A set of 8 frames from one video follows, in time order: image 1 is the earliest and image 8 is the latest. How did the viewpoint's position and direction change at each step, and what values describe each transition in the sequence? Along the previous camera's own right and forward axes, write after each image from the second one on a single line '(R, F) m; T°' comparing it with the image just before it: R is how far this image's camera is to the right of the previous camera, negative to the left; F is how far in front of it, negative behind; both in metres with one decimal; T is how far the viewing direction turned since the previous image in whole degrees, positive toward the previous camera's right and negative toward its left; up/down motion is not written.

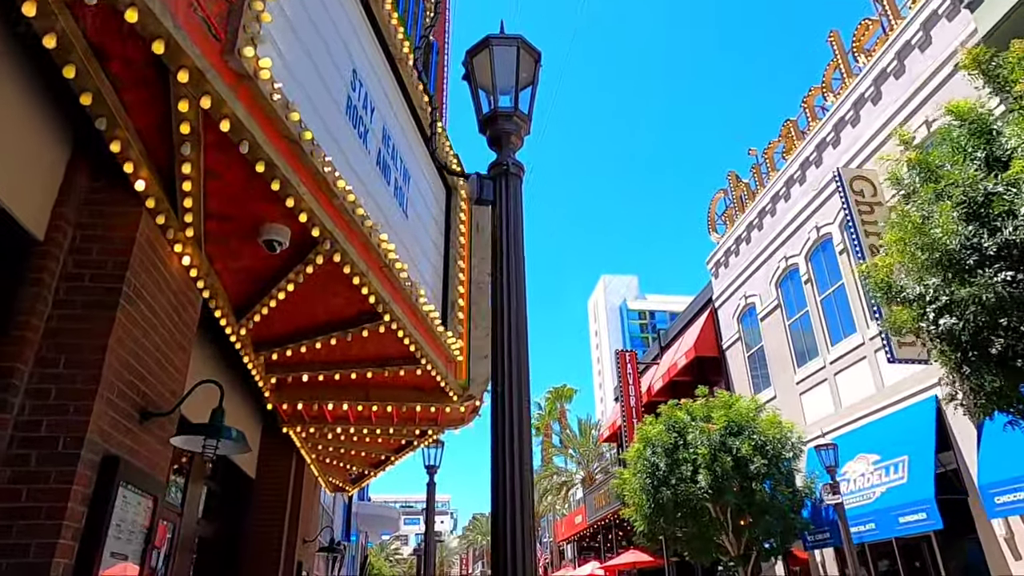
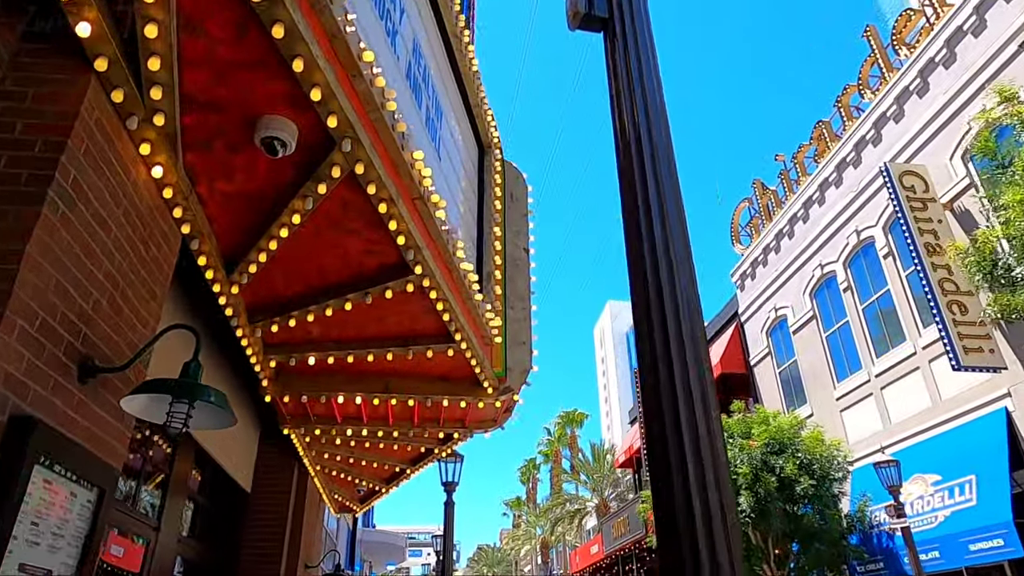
(-0.3, +1.0) m; 0°
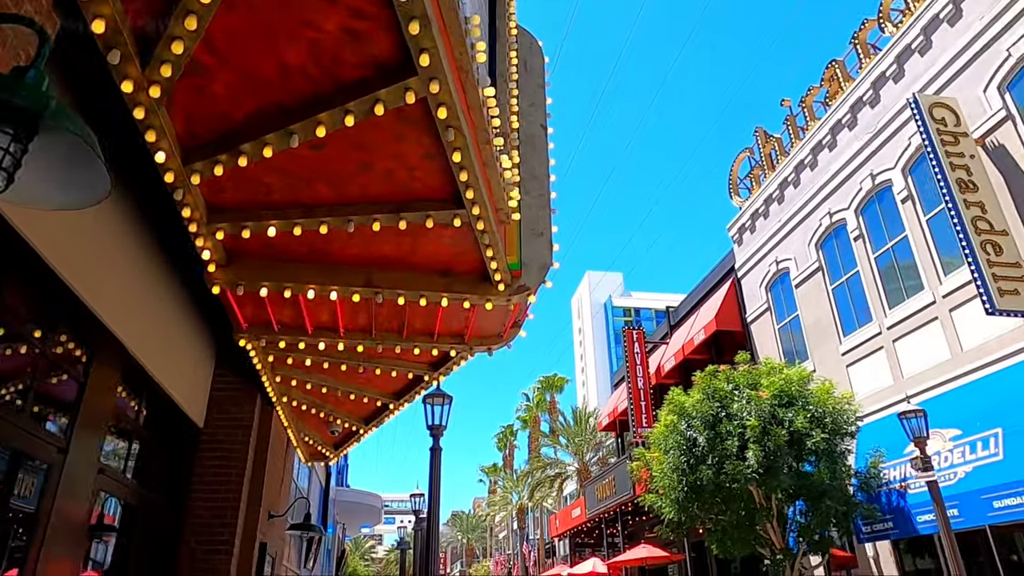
(-0.3, +1.1) m; +2°
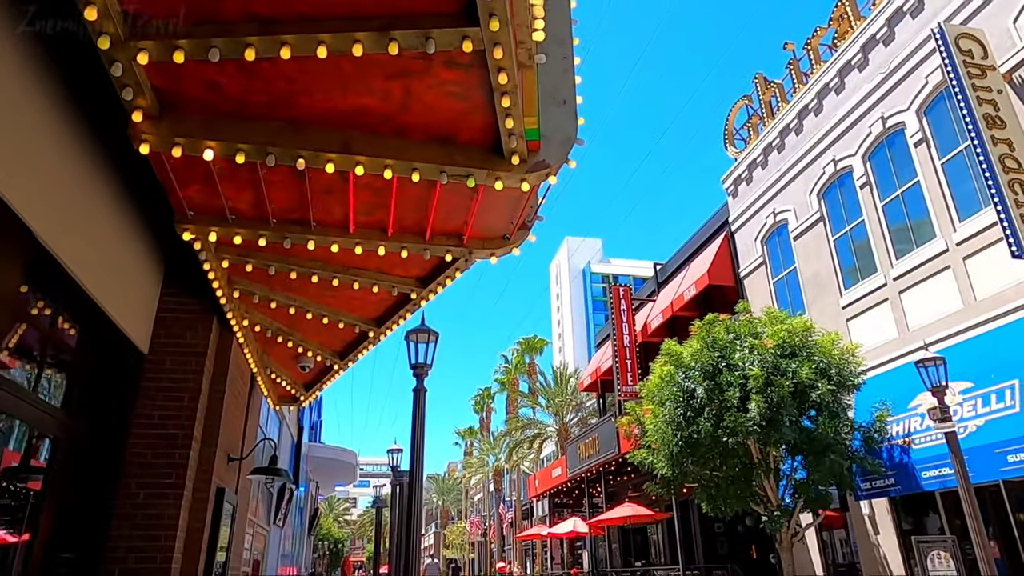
(-0.2, +0.9) m; +2°
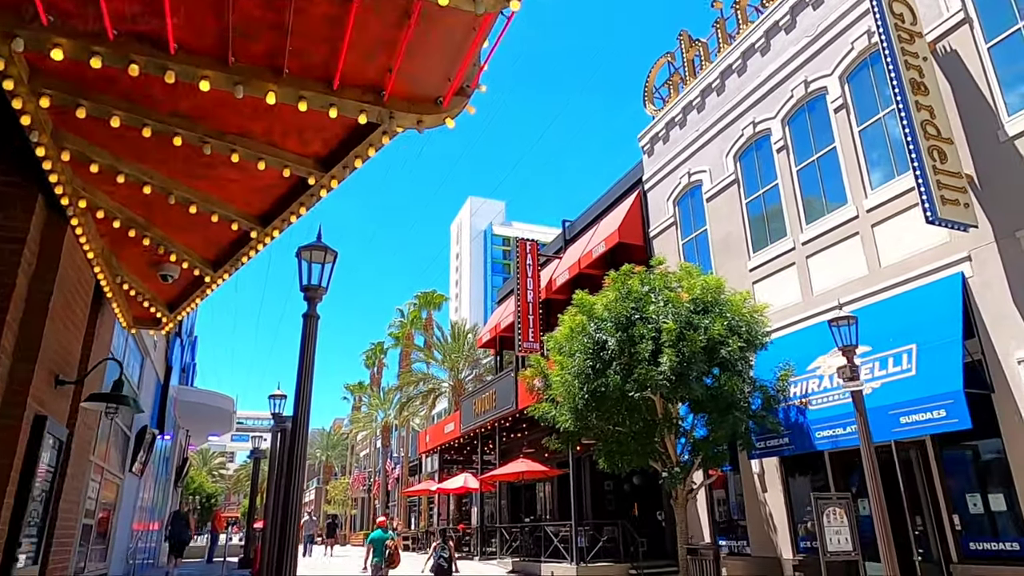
(-0.1, +0.9) m; +9°
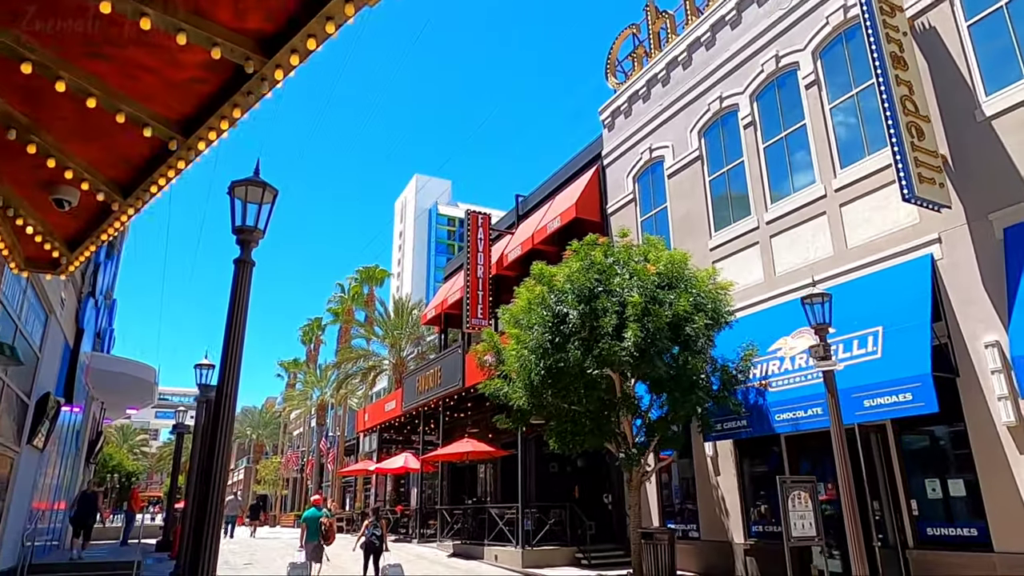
(-0.2, +0.7) m; +5°
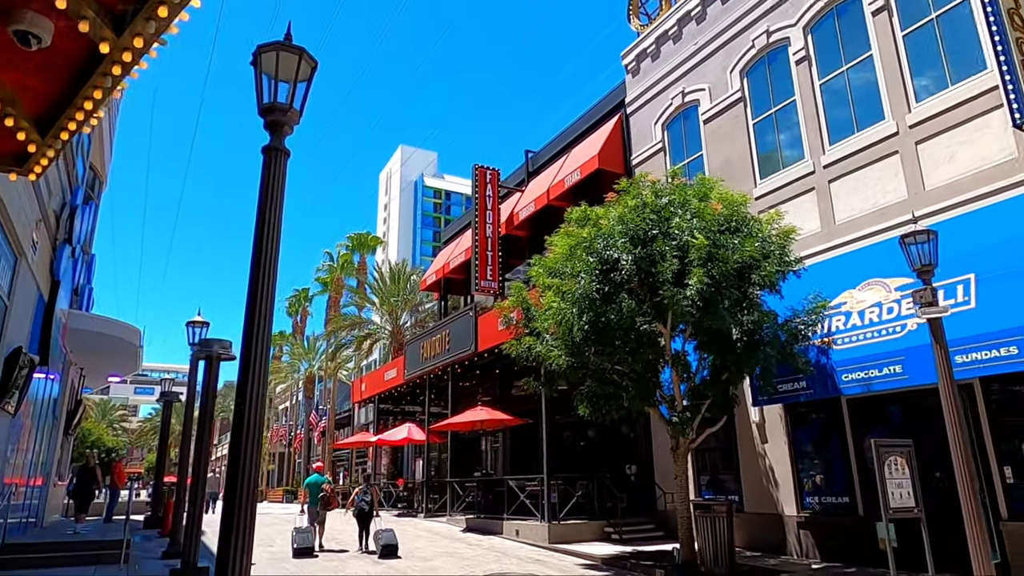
(-0.8, +1.2) m; +2°
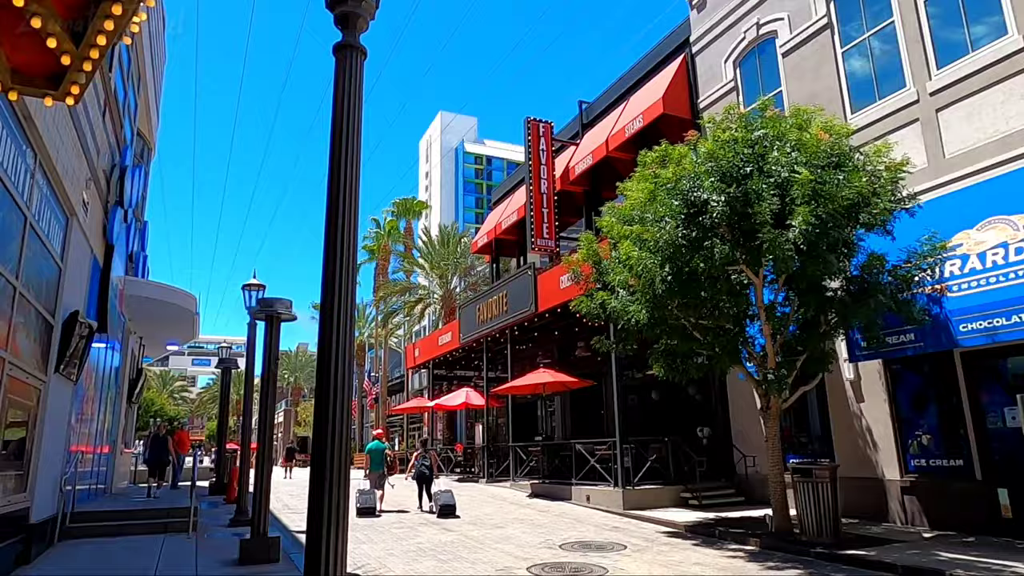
(-0.4, +0.7) m; -4°
